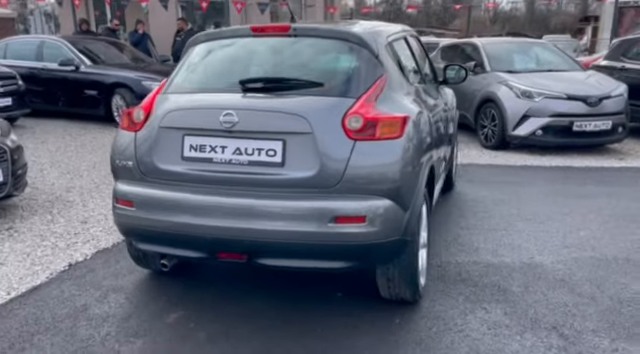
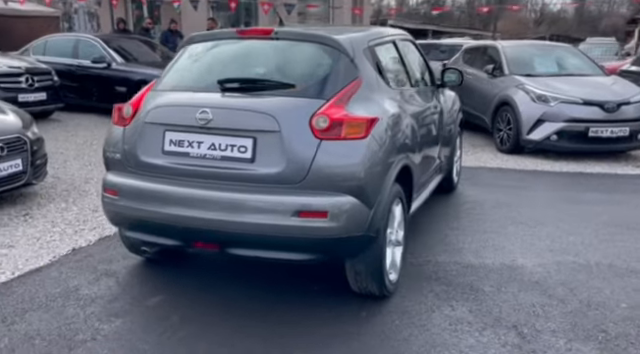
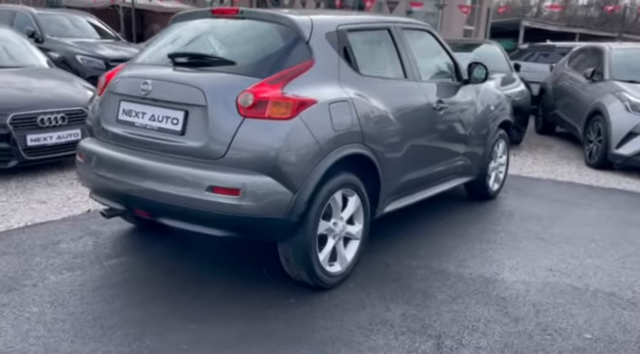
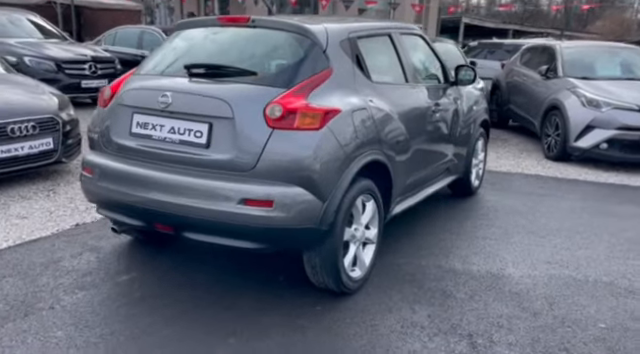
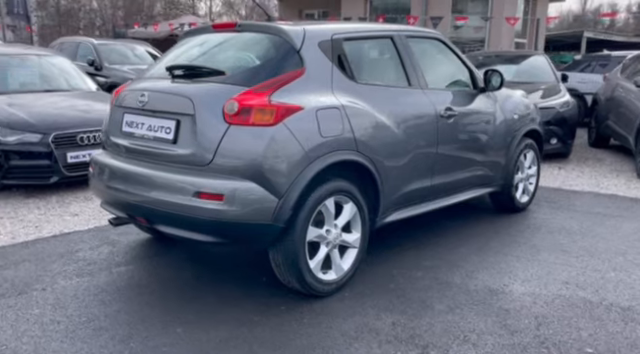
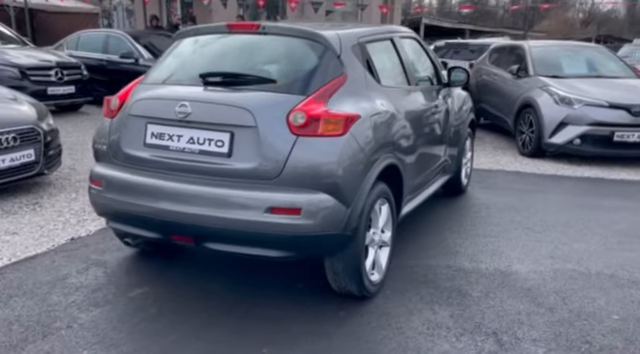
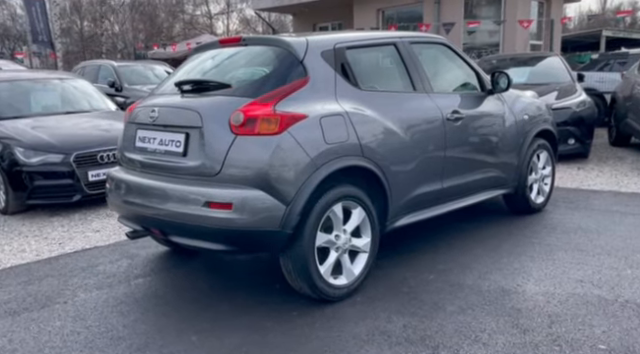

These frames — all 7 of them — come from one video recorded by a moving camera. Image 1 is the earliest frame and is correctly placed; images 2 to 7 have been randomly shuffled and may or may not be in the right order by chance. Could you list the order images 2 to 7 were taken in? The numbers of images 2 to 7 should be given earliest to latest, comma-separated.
2, 6, 4, 3, 5, 7
